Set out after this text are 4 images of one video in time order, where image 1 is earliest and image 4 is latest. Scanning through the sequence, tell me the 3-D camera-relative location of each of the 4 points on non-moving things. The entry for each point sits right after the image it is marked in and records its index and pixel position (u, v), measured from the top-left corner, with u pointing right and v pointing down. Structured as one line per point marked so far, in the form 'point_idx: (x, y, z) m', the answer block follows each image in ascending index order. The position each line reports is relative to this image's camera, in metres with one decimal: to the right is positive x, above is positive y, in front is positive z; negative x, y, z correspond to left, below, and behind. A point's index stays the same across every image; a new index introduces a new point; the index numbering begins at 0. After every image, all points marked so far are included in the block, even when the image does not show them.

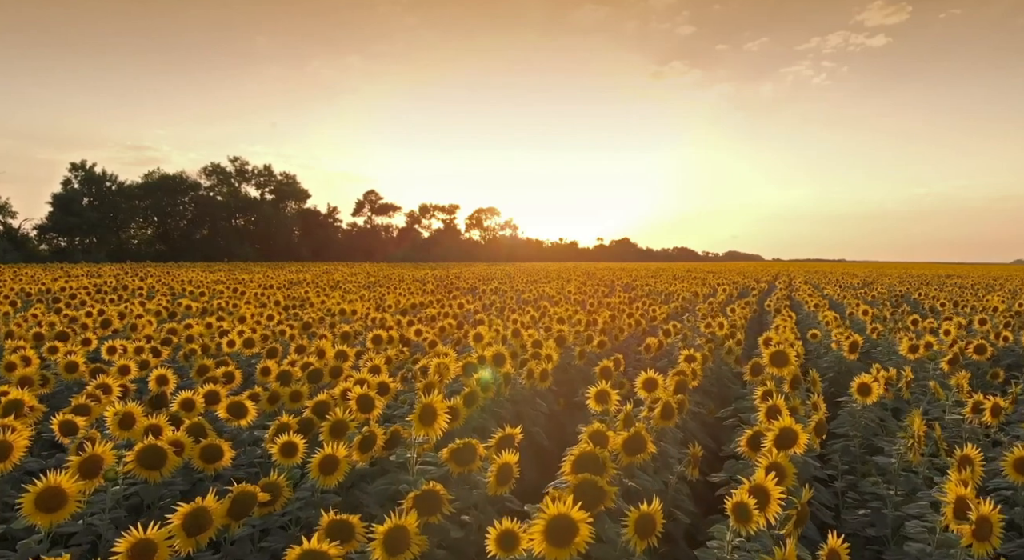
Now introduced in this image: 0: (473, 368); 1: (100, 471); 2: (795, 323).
0: (-0.4, -1.0, +8.0) m
1: (-2.7, -1.3, +4.8) m
2: (+6.6, -1.0, +16.8) m
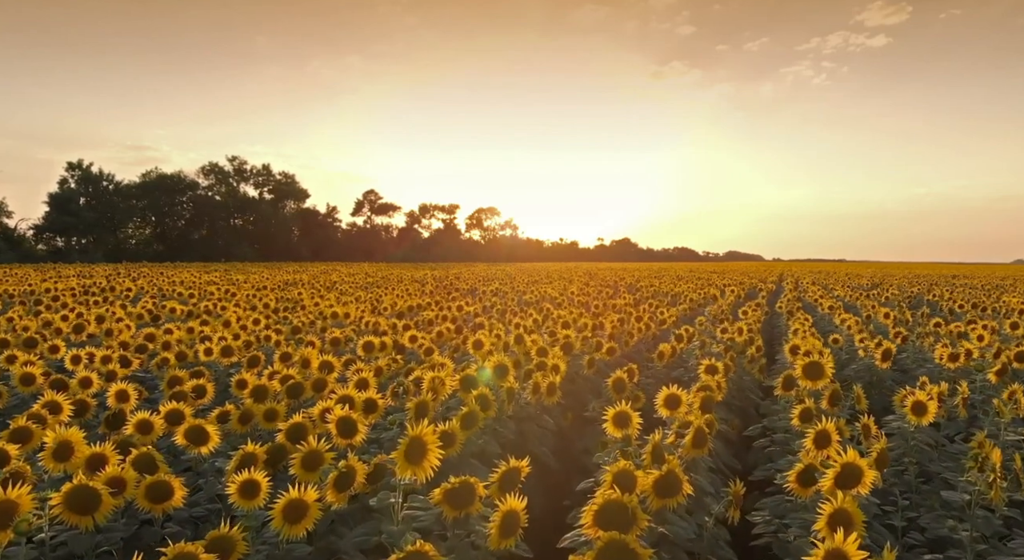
0: (-0.4, -1.0, +7.1) m
1: (-2.7, -1.3, +3.9) m
2: (+6.6, -1.0, +15.9) m
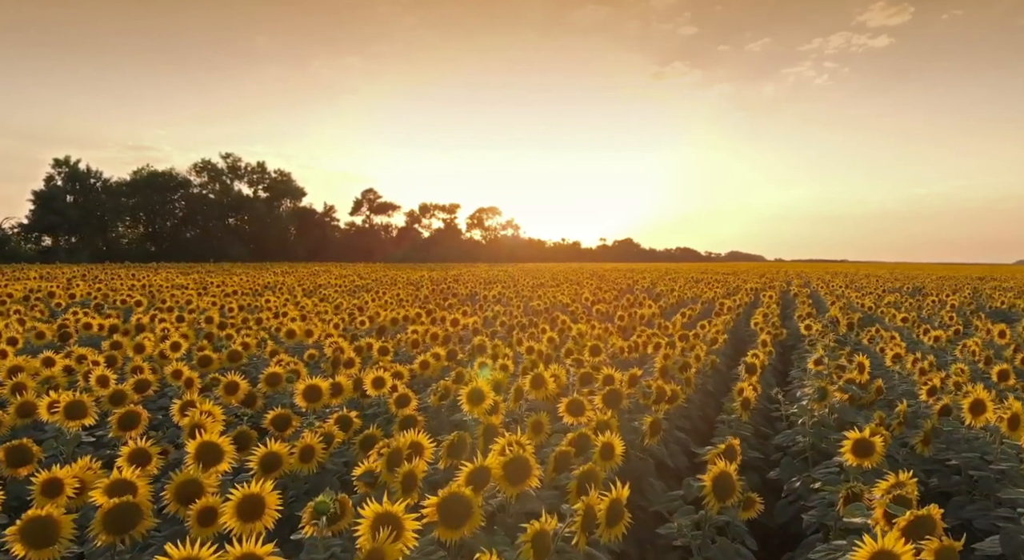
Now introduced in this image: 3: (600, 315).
0: (-0.2, -1.1, +3.6) m
1: (-2.6, -1.4, +0.4) m
2: (+6.8, -1.2, +12.4) m
3: (+2.3, -0.9, +18.5) m
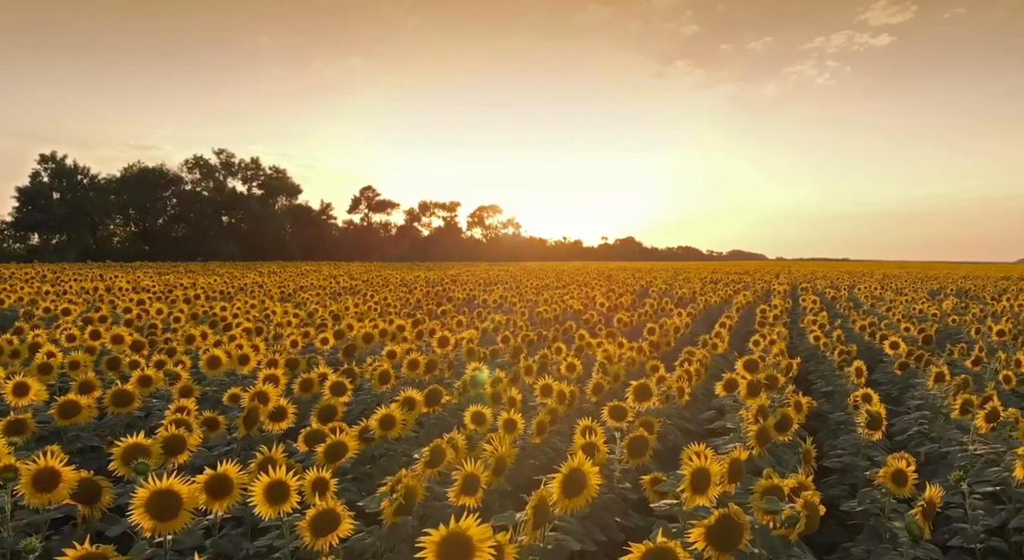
0: (-0.2, -1.2, +0.4) m
1: (-2.5, -1.5, -2.8) m
2: (+6.9, -1.3, +9.2) m
3: (+2.4, -0.9, +15.3) m
